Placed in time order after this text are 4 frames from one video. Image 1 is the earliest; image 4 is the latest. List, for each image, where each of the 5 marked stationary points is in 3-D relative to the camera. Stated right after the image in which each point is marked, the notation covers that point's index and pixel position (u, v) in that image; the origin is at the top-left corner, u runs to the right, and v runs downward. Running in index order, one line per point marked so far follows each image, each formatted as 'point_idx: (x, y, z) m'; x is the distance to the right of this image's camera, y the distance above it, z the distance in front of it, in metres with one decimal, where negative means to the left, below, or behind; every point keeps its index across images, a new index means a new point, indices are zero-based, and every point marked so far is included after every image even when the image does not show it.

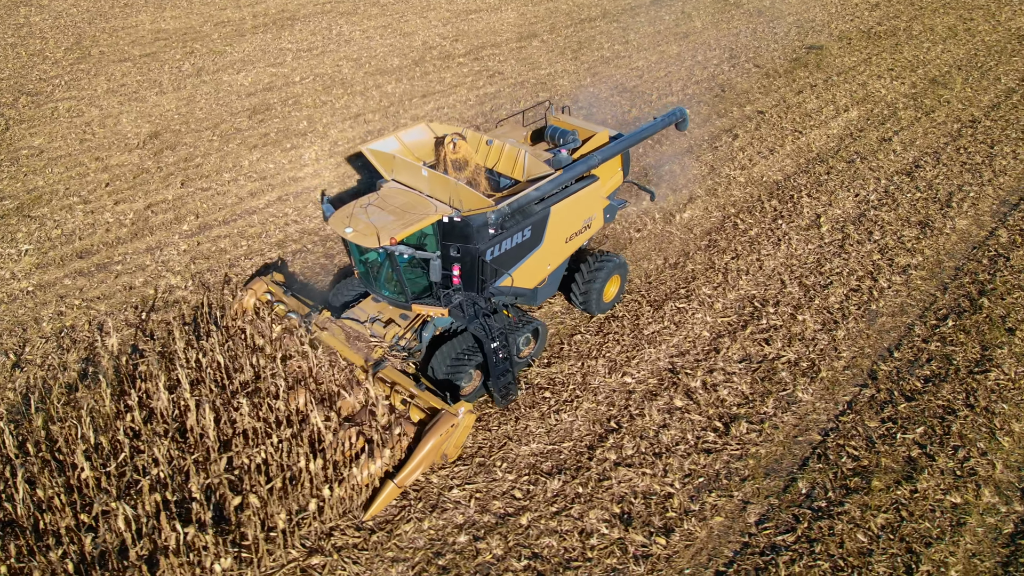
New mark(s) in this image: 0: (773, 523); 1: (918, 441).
0: (+1.6, -1.4, +6.4) m
1: (+2.6, -1.0, +6.9) m
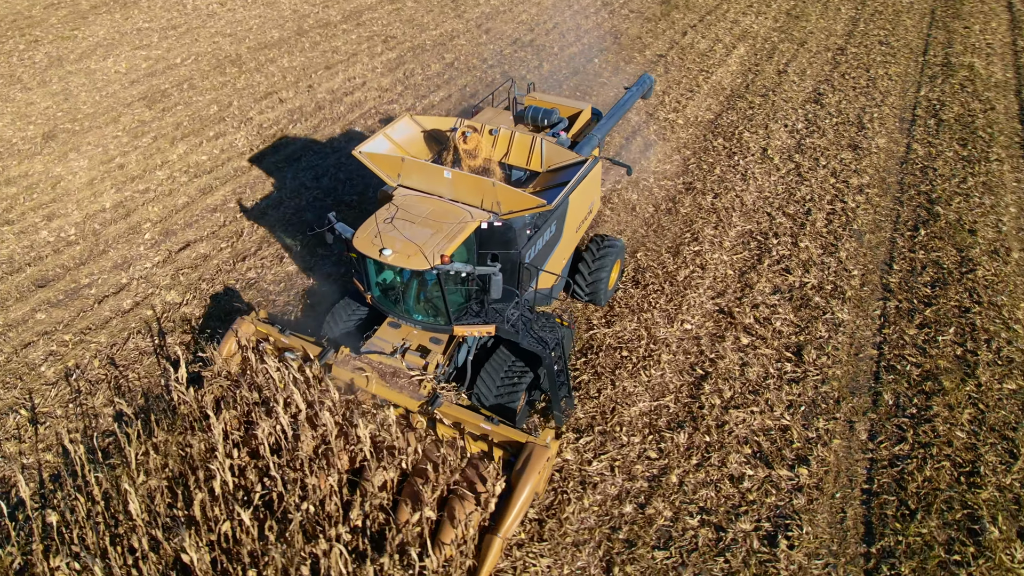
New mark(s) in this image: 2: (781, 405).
0: (+2.4, -0.9, +6.8) m
1: (+3.2, -0.4, +7.6) m
2: (+1.8, -0.8, +7.0) m
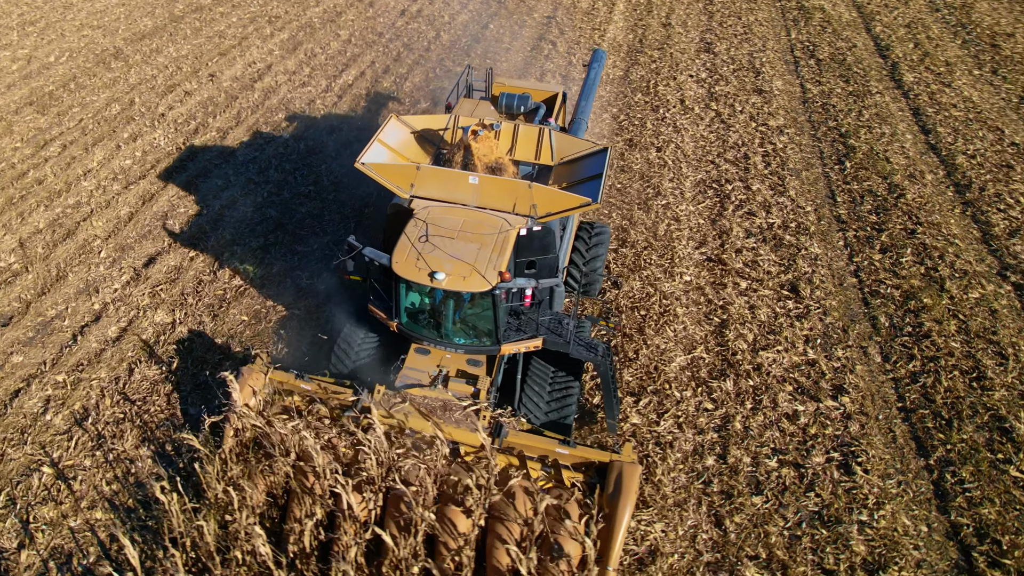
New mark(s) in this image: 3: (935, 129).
0: (+2.6, -0.5, +7.3) m
1: (+3.1, +0.2, +8.2) m
2: (+2.0, -0.4, +7.3) m
3: (+4.1, +1.5, +10.3) m
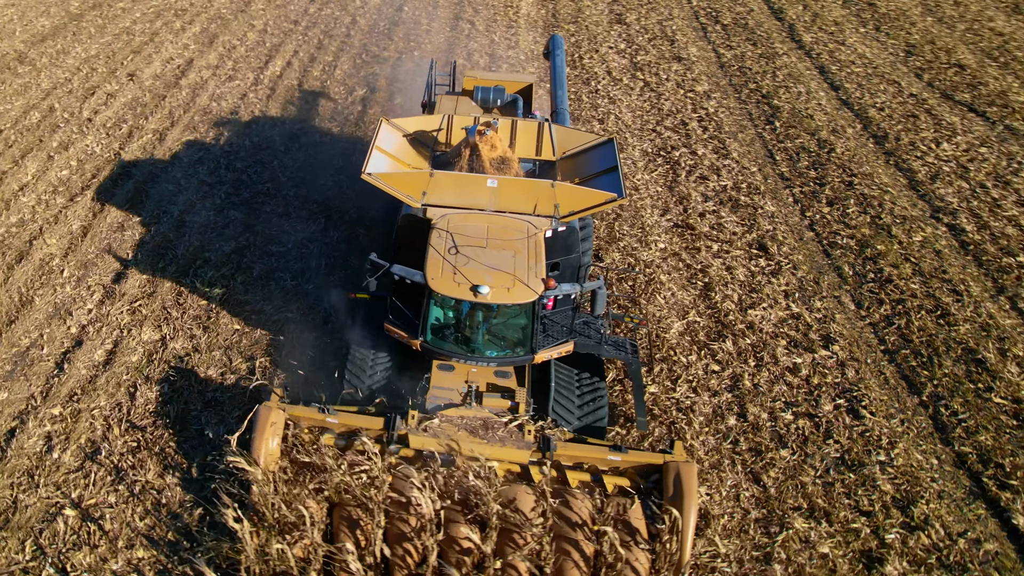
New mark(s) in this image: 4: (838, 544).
0: (+2.5, -0.1, +7.6) m
1: (+2.8, +0.6, +8.6) m
2: (+1.9, -0.1, +7.5) m
3: (+3.4, +2.1, +10.8) m
4: (+1.7, -1.4, +5.7) m
